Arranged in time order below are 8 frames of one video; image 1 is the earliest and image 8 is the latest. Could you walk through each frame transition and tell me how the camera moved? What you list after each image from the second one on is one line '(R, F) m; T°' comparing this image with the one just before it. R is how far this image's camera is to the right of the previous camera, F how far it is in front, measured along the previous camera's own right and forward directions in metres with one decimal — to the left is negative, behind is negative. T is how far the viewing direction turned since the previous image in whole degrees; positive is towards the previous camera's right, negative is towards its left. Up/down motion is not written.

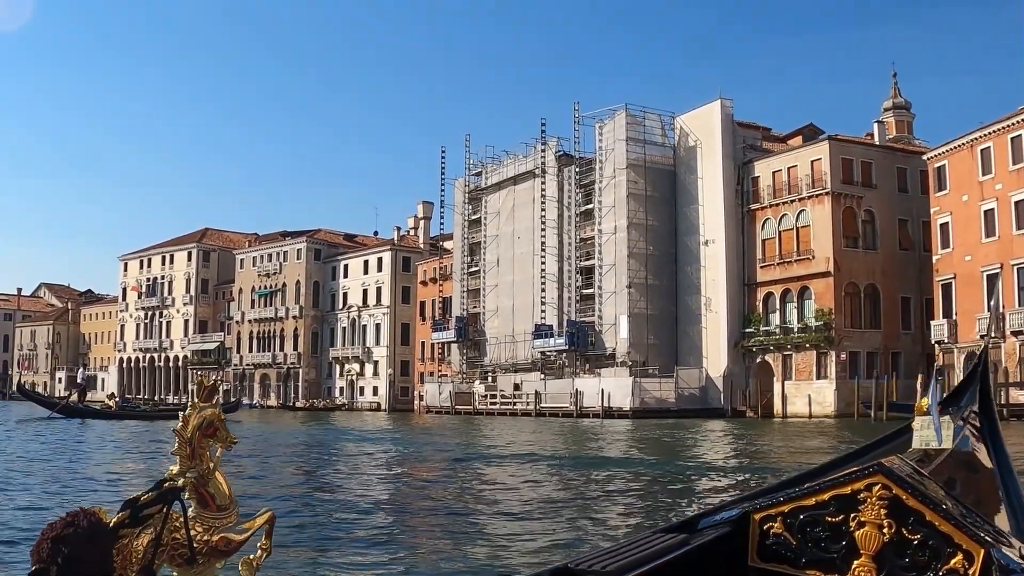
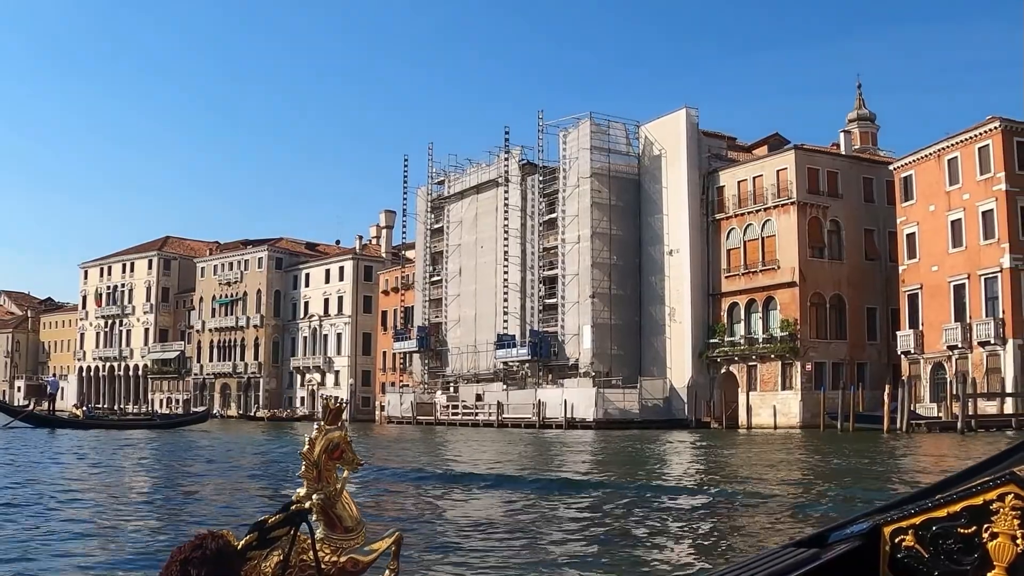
(+0.7, +0.2) m; 0°
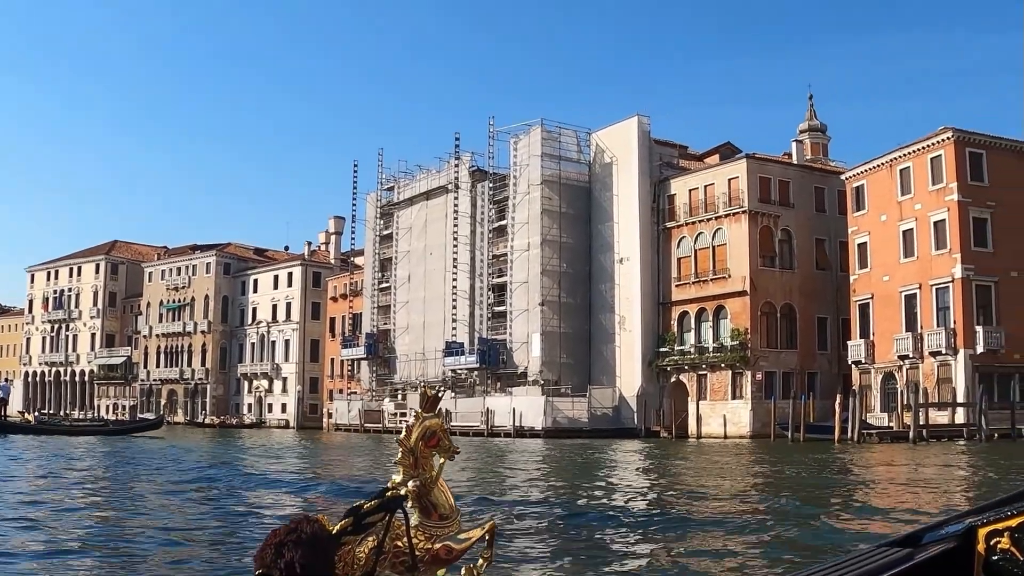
(+0.8, +0.1) m; +1°
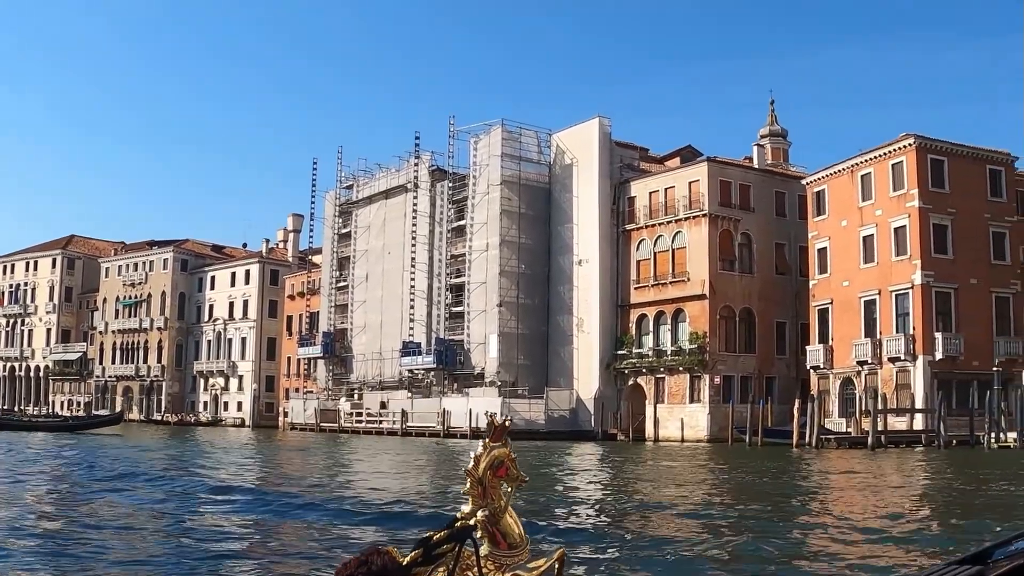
(+0.7, +0.1) m; 0°
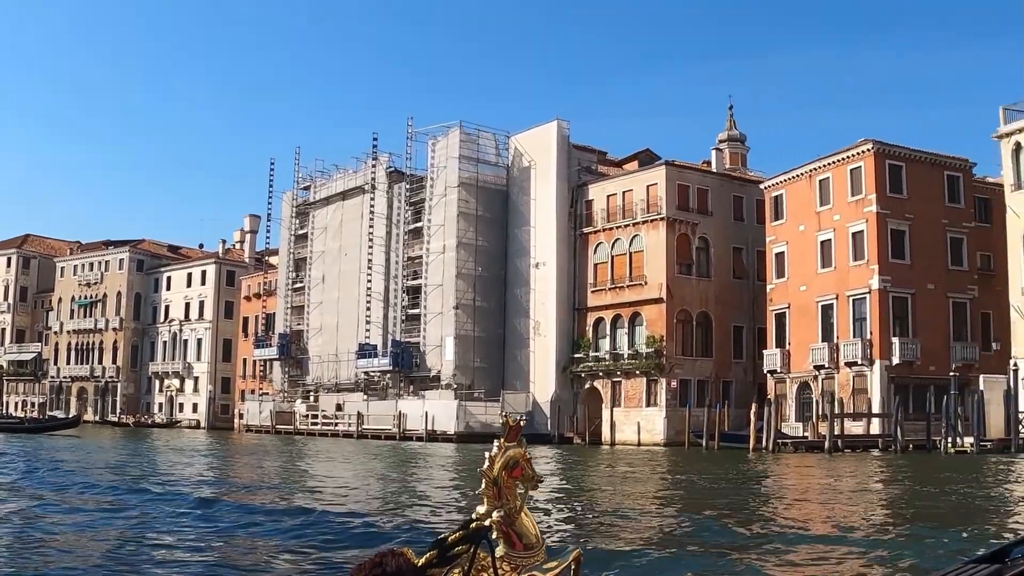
(+0.6, 0.0) m; +1°
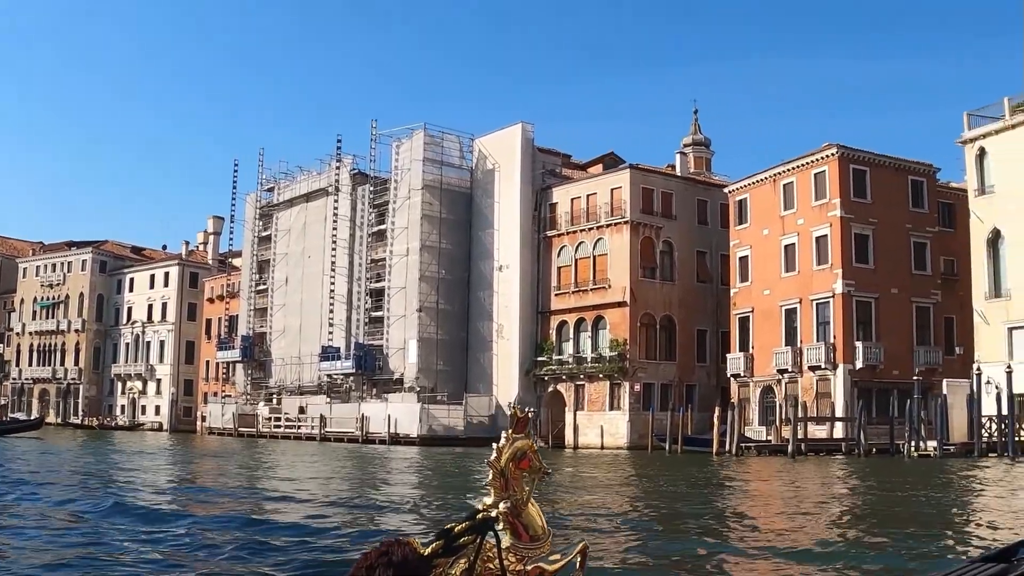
(+0.5, 0.0) m; 0°
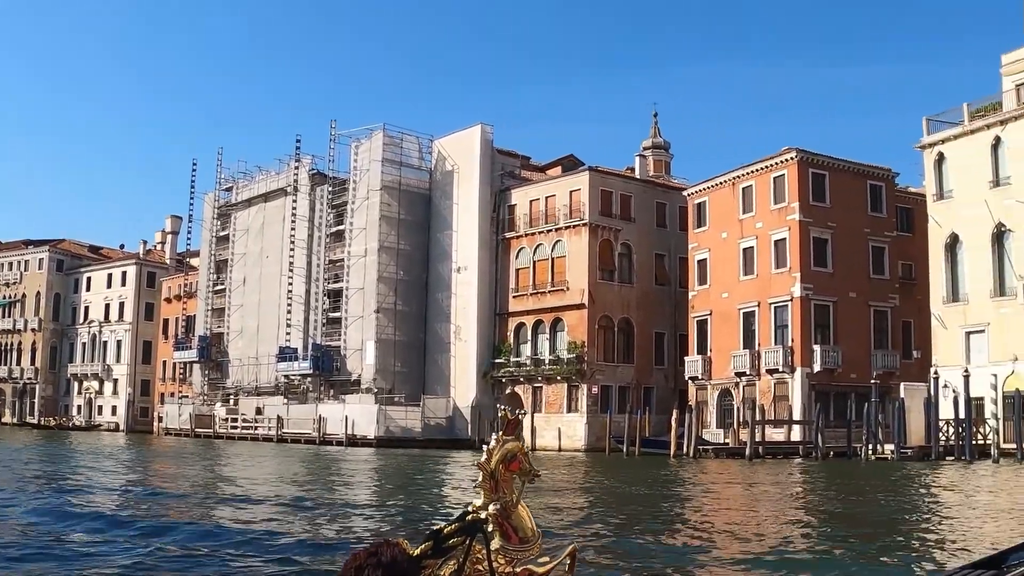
(+0.6, 0.0) m; +1°
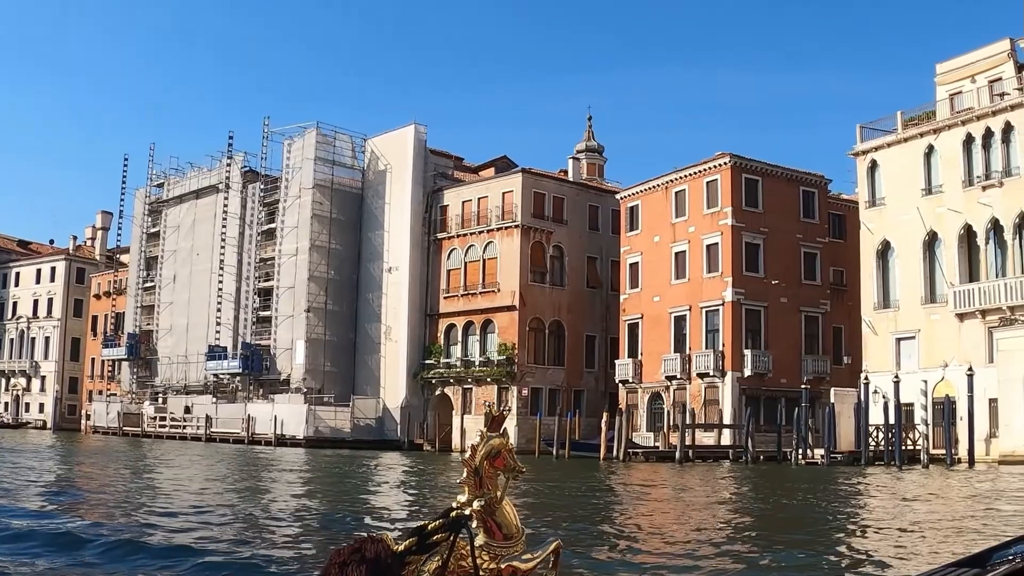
(+1.0, -0.1) m; +1°
